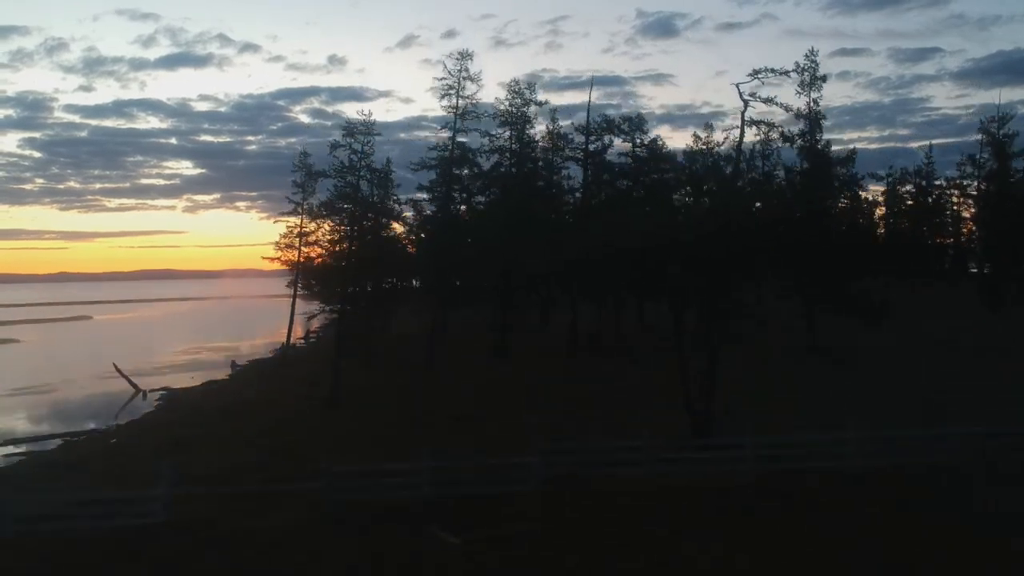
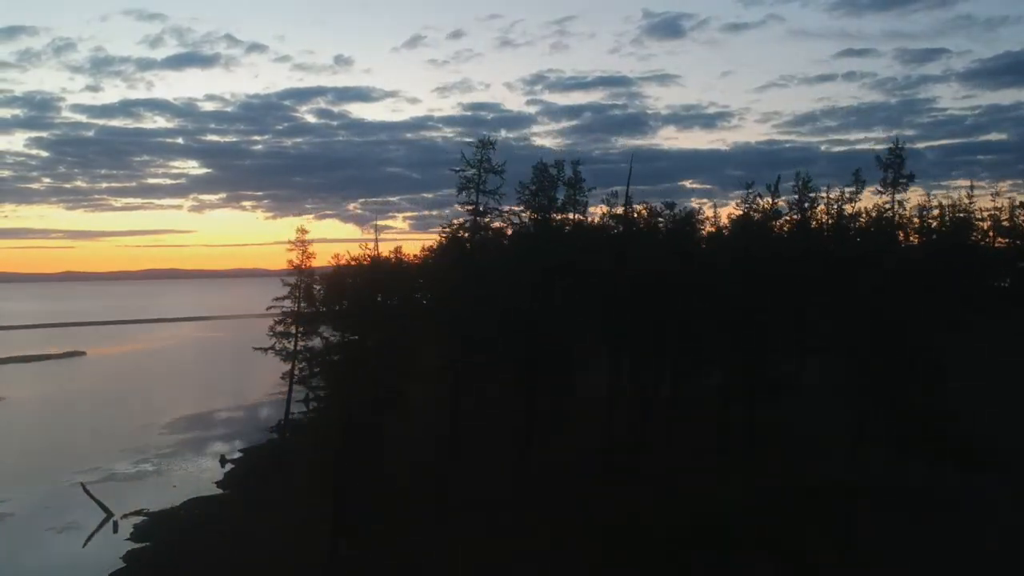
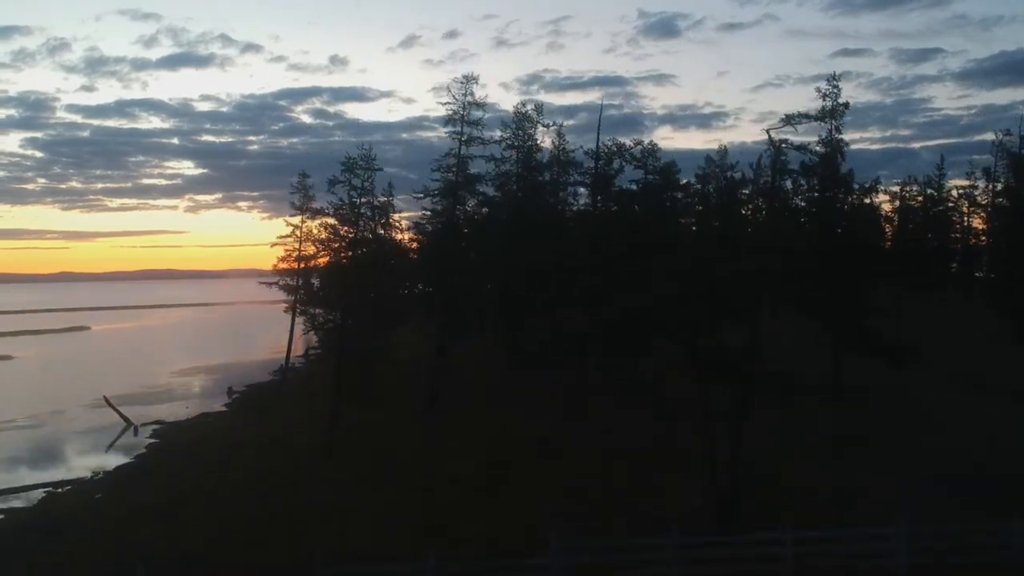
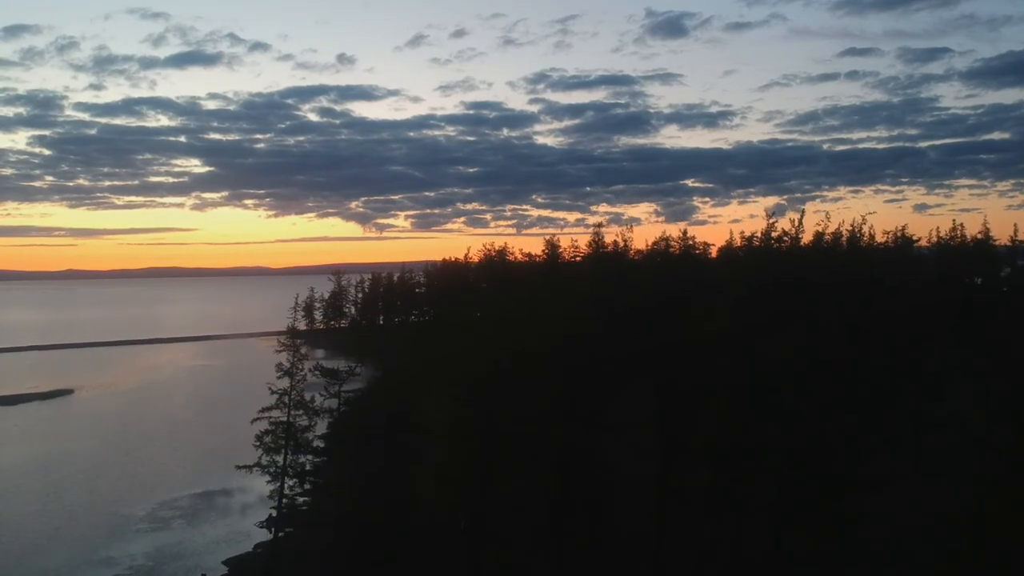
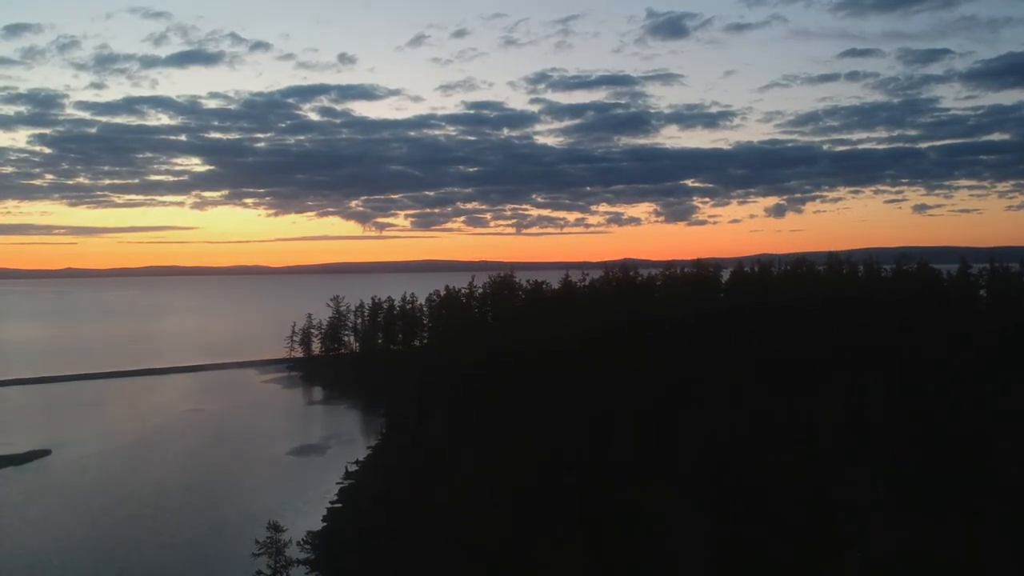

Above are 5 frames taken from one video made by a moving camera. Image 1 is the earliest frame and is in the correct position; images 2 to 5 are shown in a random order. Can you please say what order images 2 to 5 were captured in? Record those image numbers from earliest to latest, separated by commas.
3, 2, 4, 5
